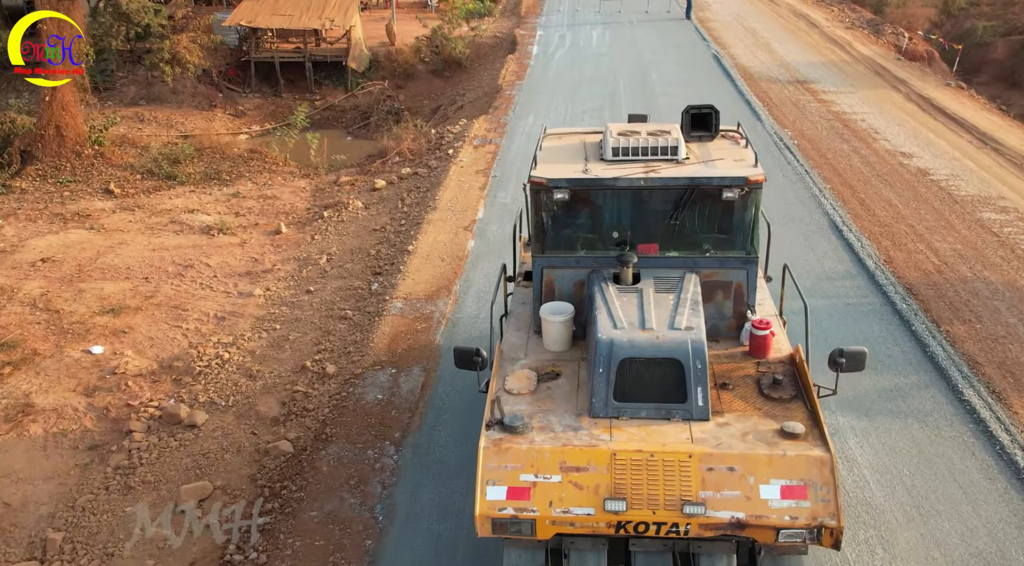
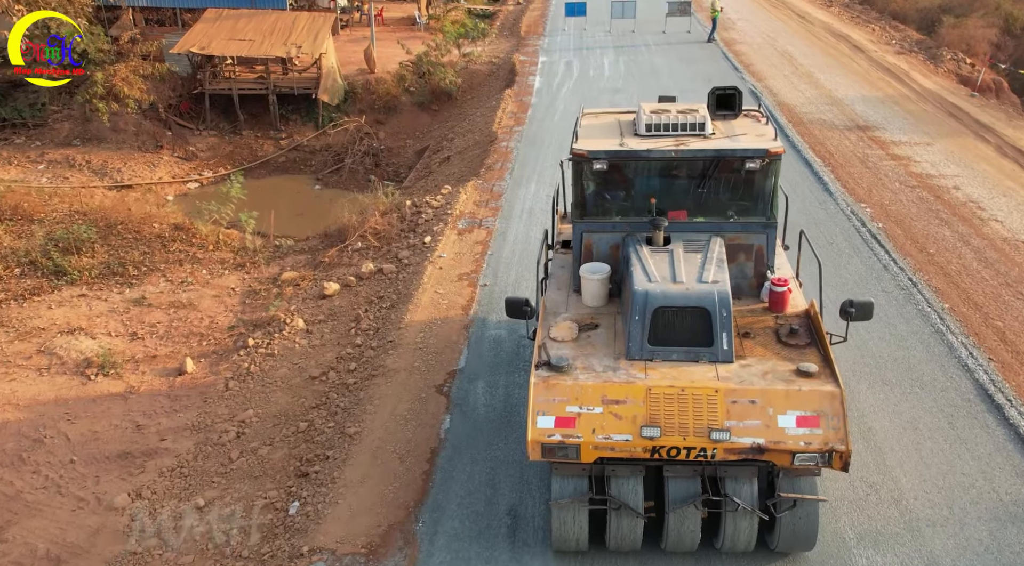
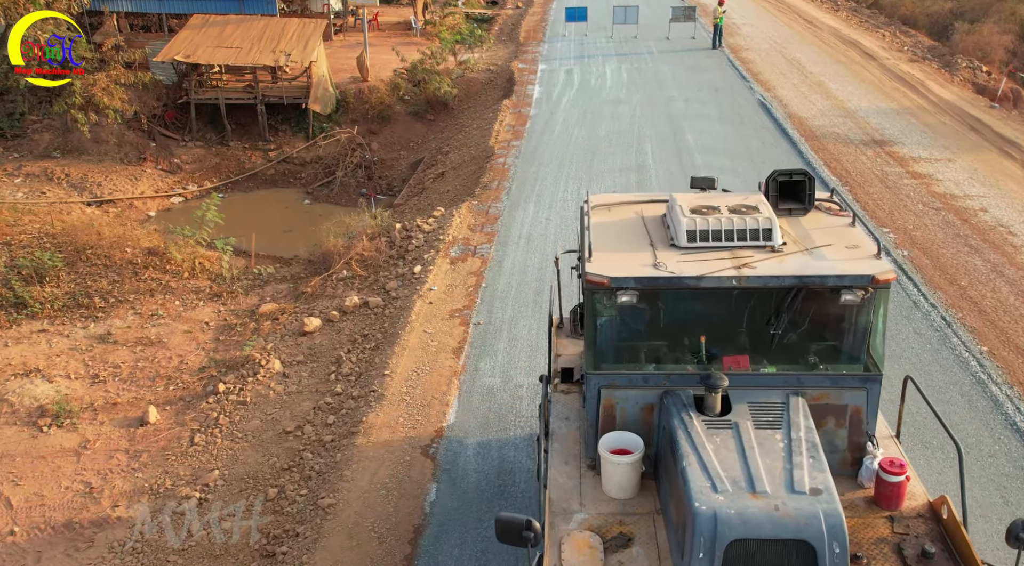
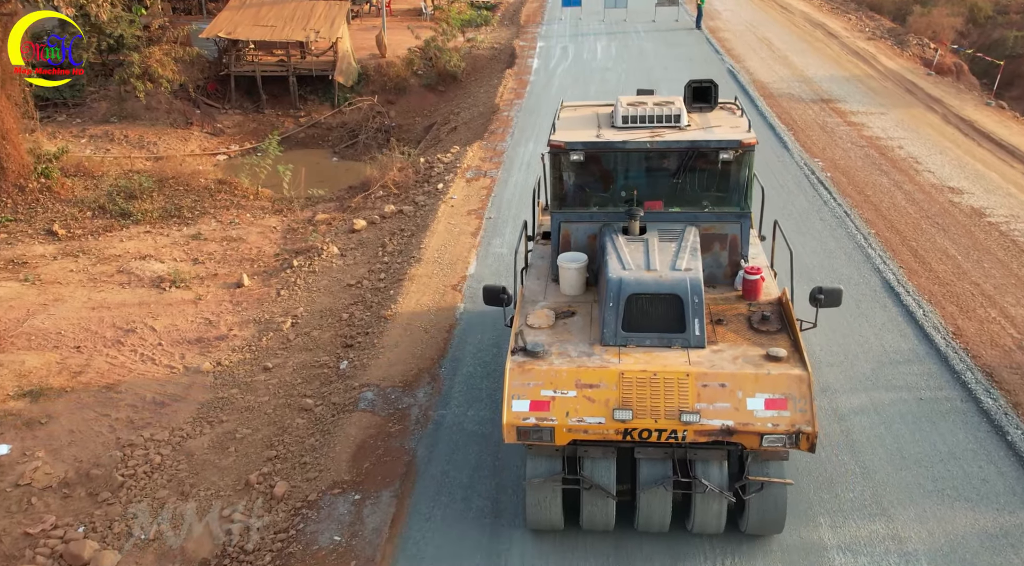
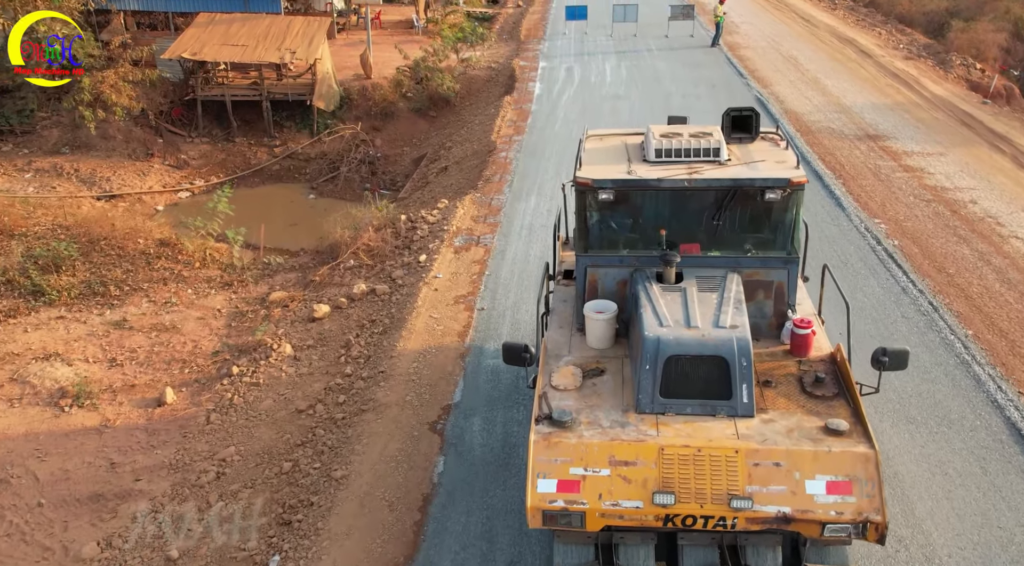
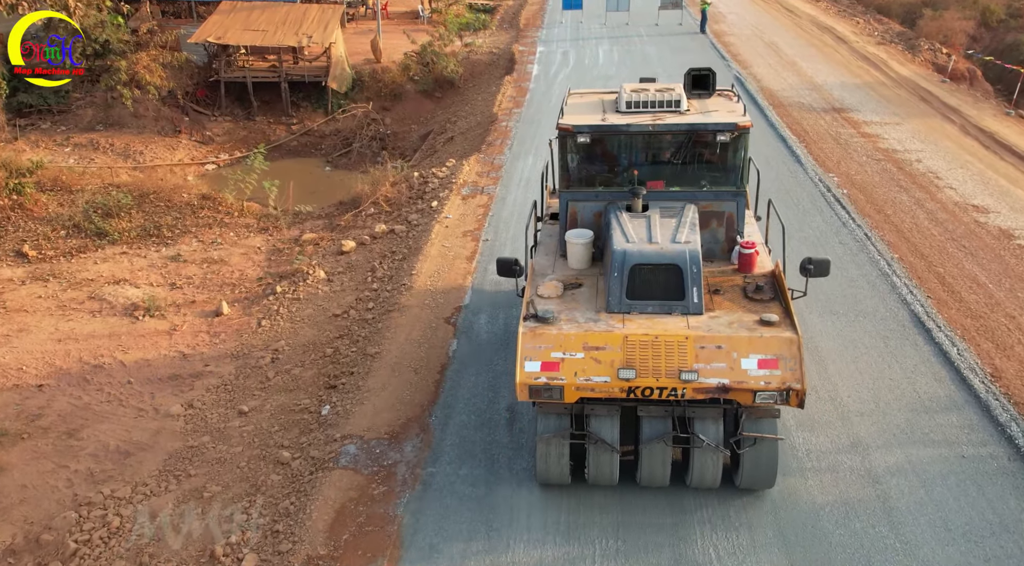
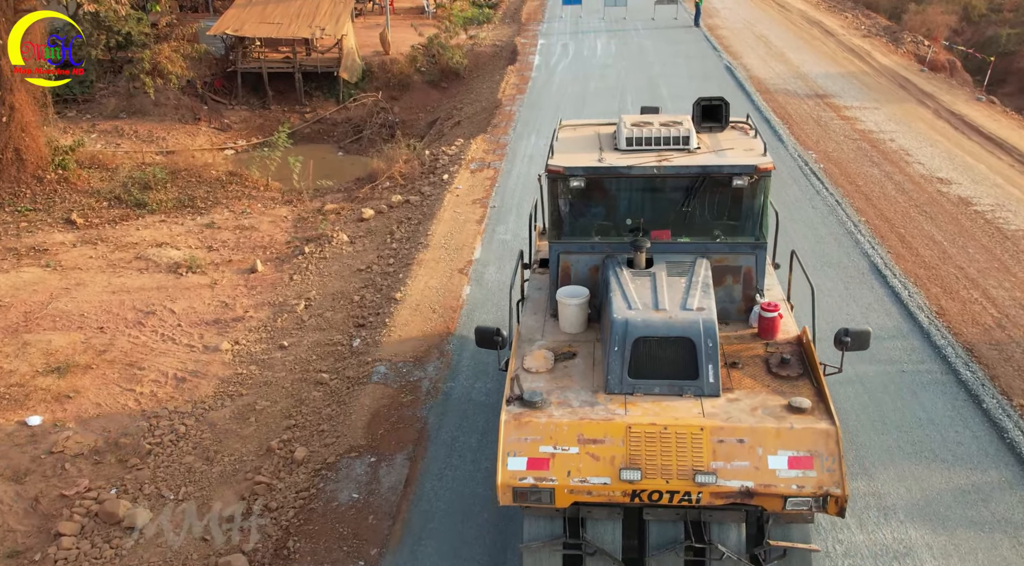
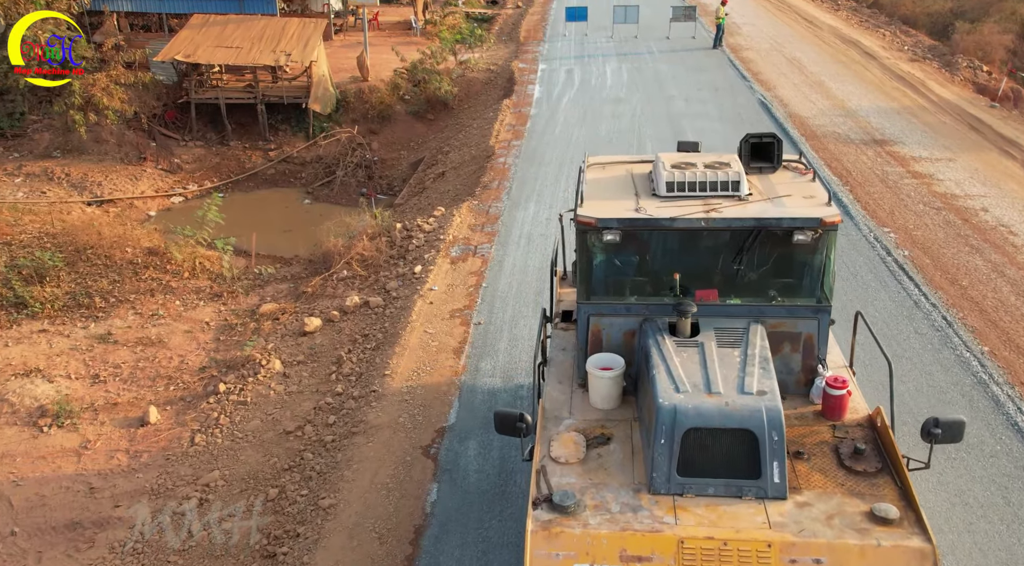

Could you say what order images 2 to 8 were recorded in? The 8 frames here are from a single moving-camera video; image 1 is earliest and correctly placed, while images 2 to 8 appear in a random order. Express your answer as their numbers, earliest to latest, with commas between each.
7, 4, 6, 2, 5, 8, 3
